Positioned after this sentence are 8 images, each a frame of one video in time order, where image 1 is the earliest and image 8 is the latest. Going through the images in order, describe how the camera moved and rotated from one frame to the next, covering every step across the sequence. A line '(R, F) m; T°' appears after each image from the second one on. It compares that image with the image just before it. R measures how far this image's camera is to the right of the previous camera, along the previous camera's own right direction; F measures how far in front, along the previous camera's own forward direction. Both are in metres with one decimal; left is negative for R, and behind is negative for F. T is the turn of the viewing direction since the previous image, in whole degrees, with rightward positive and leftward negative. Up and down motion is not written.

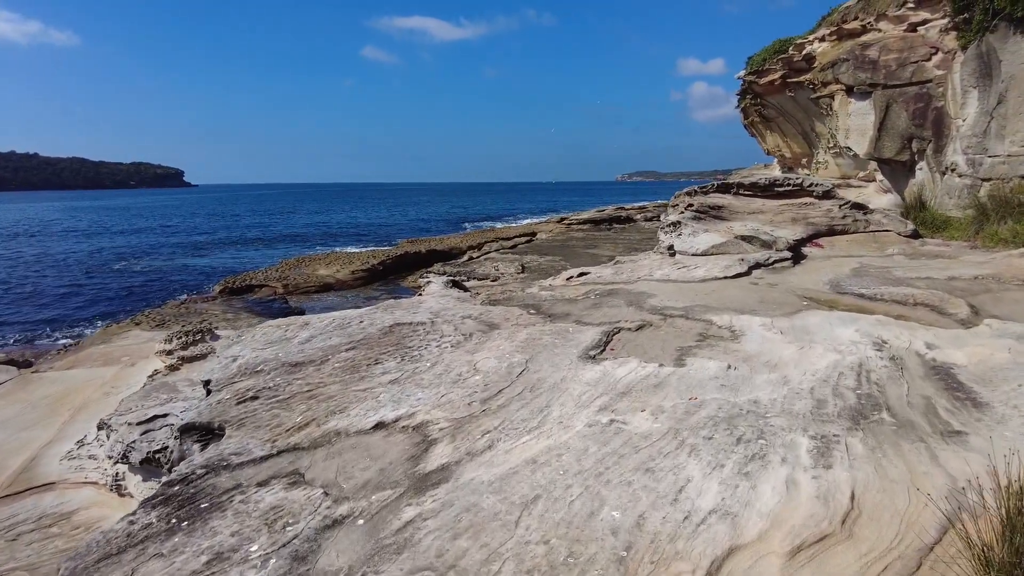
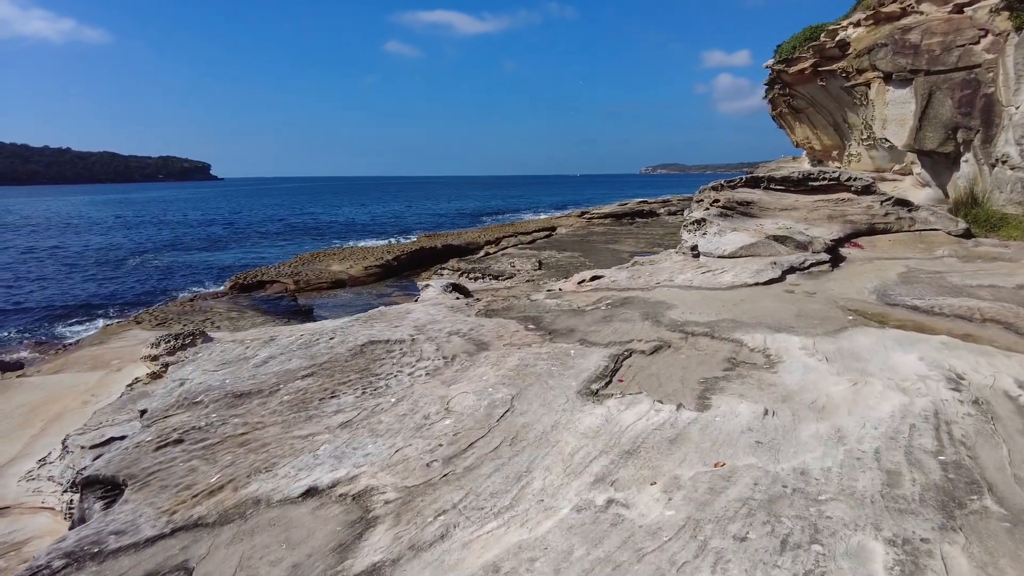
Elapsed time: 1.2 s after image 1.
(+0.3, +1.0) m; -2°
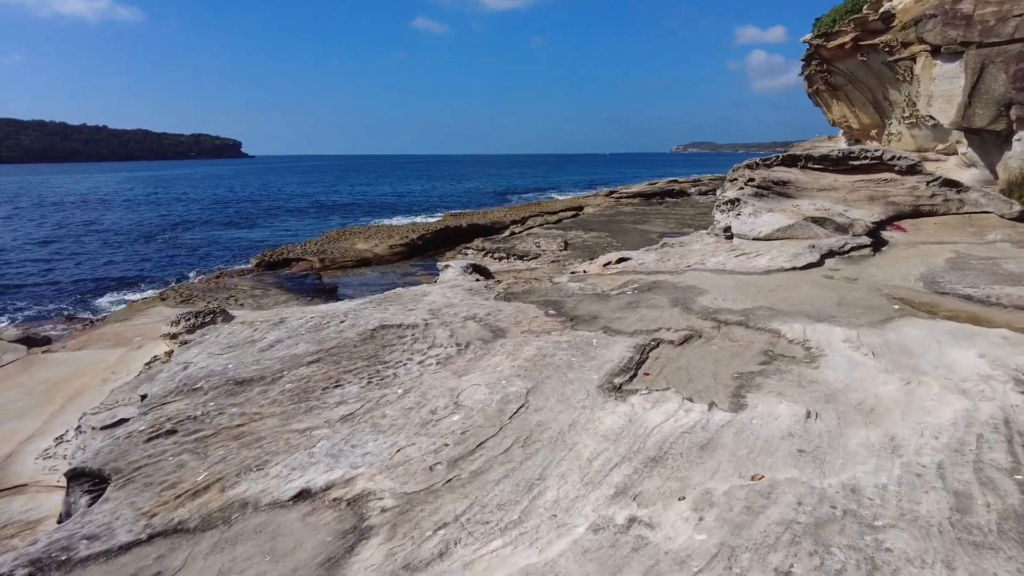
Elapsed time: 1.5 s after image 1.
(+0.1, +0.3) m; -2°
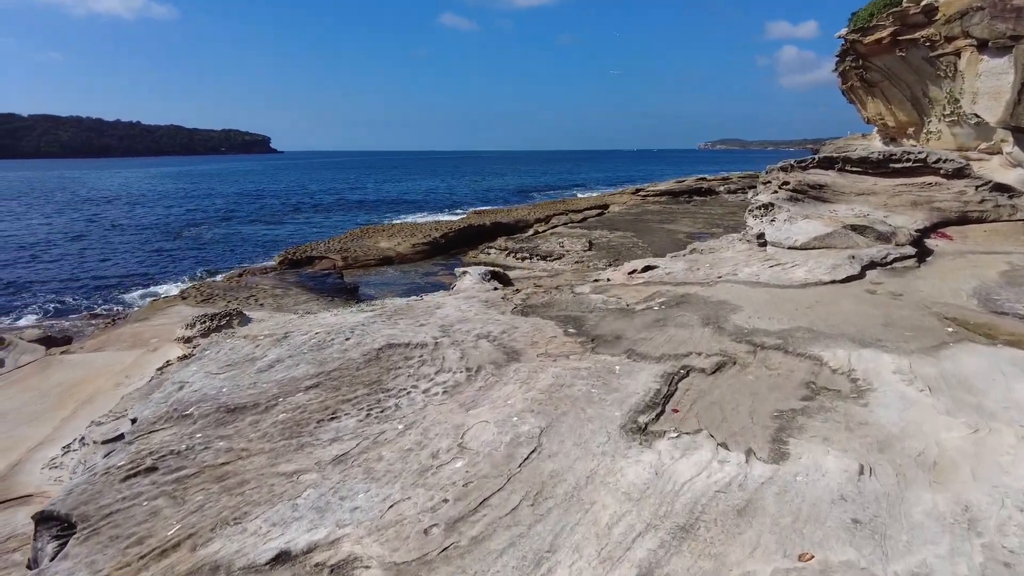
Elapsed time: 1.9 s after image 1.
(+0.1, +0.4) m; -2°
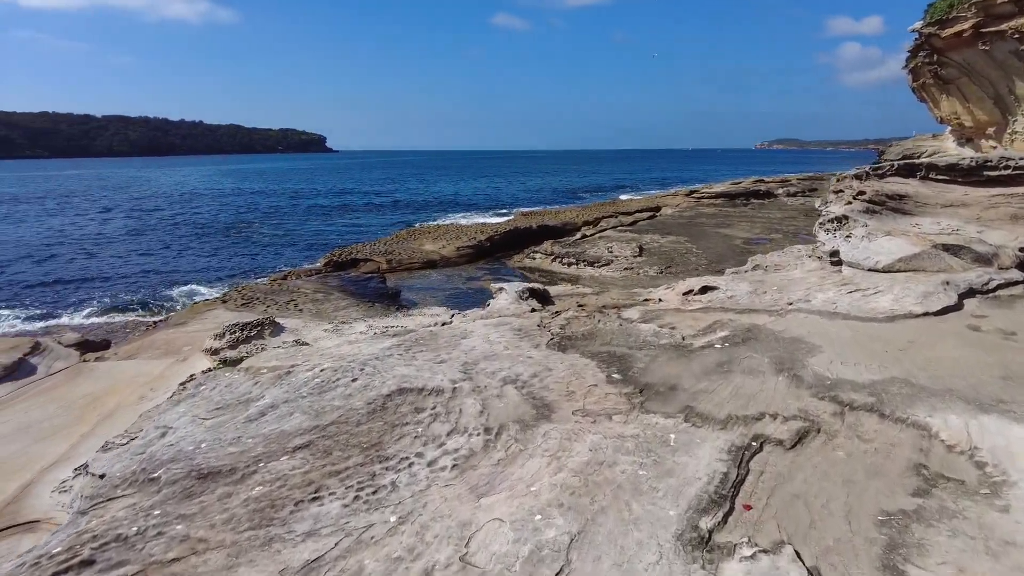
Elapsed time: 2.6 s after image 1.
(+0.1, +0.8) m; -4°
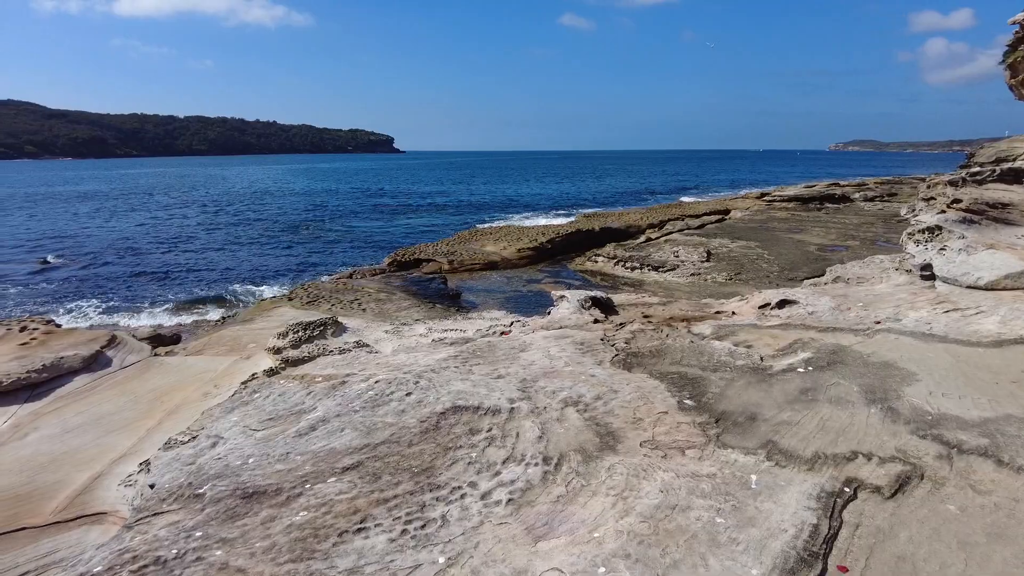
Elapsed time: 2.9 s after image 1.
(0.0, +0.3) m; -5°
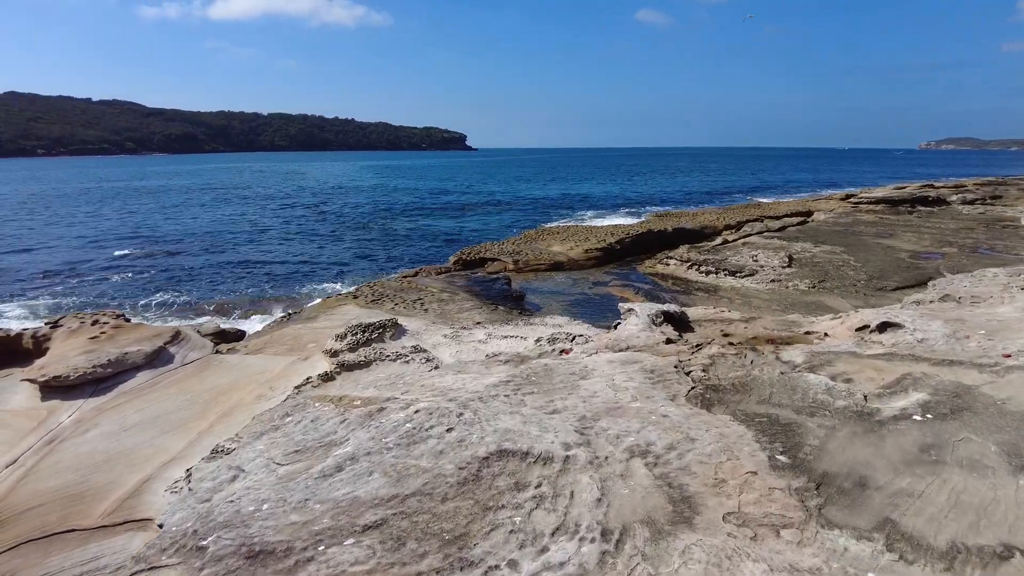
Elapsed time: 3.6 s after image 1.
(0.0, +0.6) m; -6°
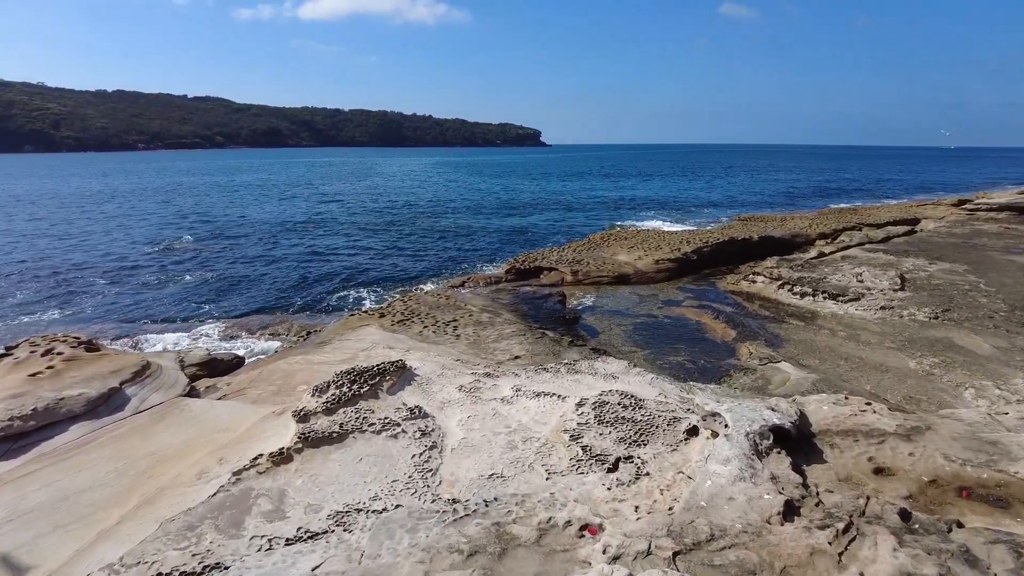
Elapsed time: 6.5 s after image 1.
(+0.4, +2.9) m; -6°
